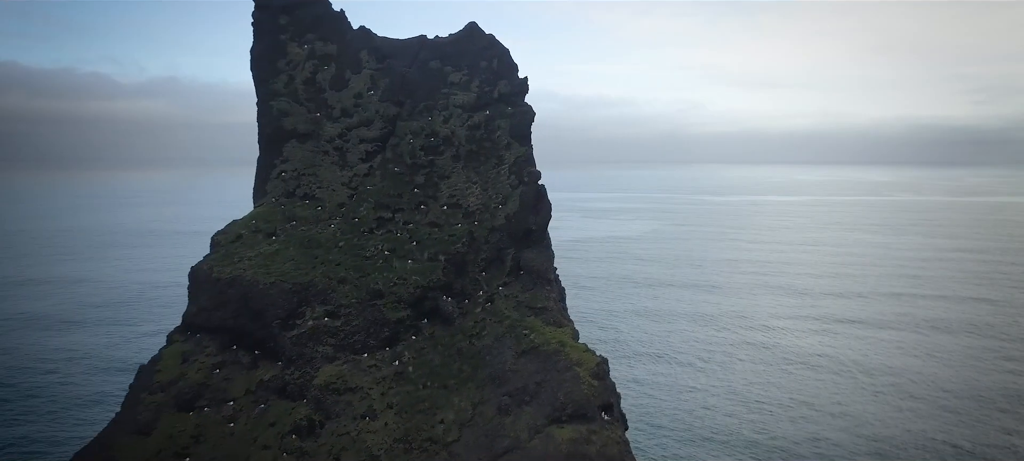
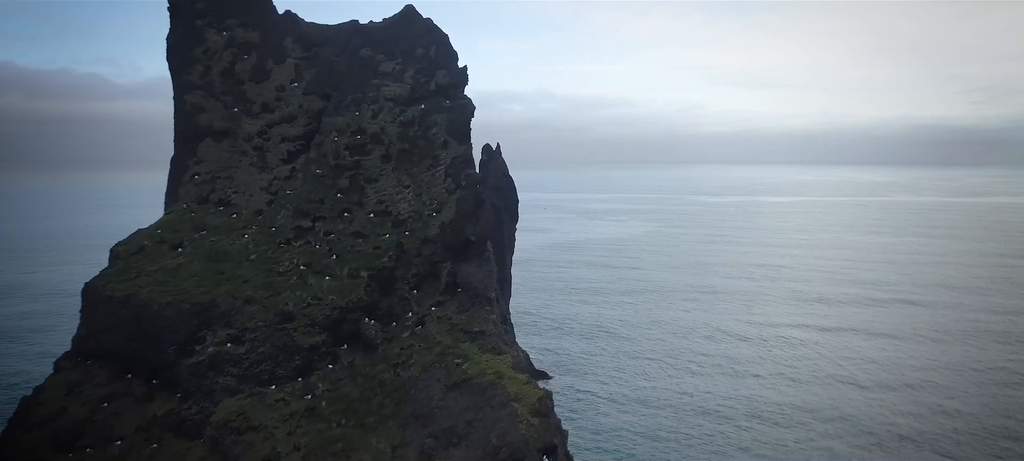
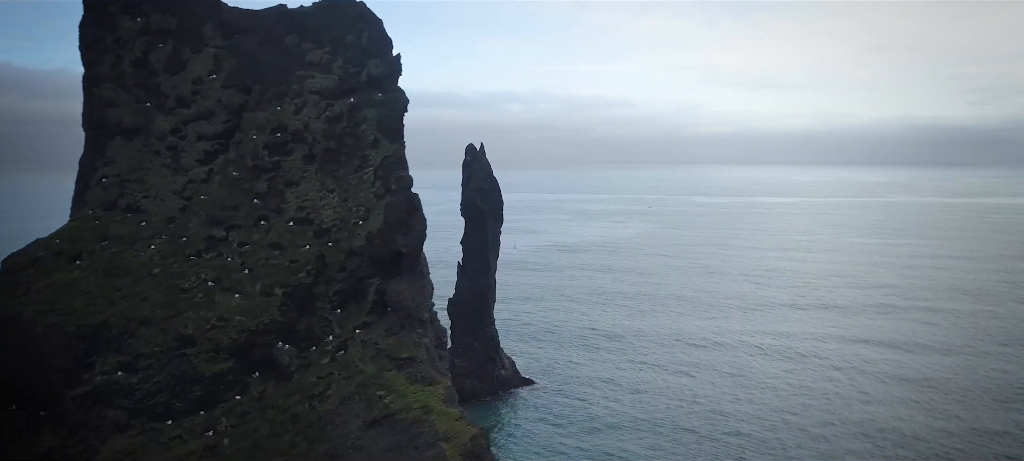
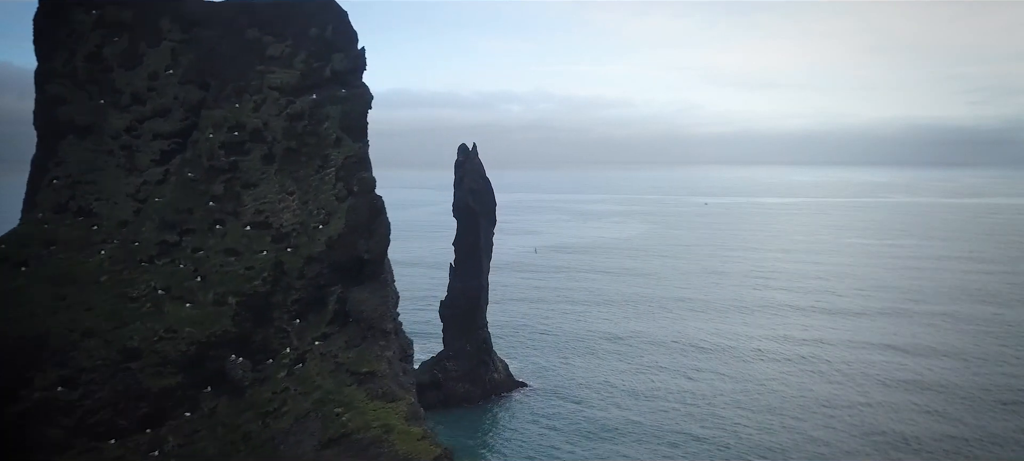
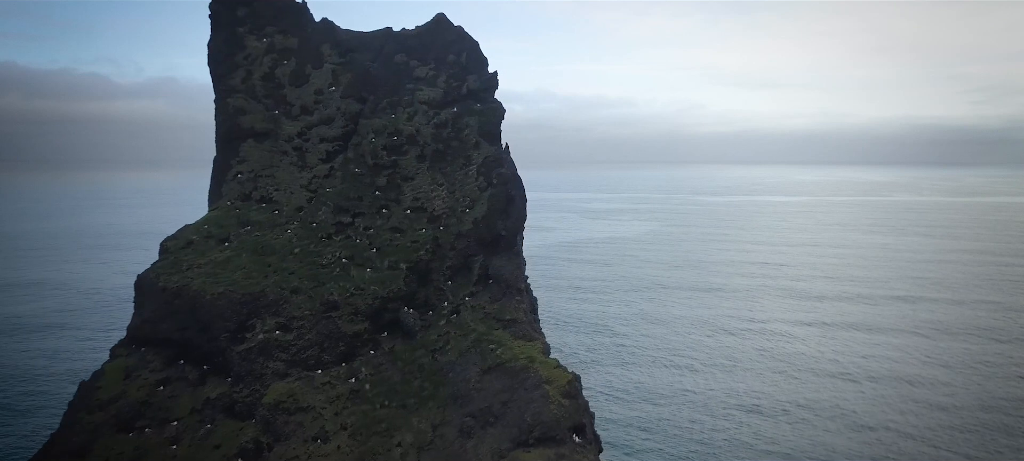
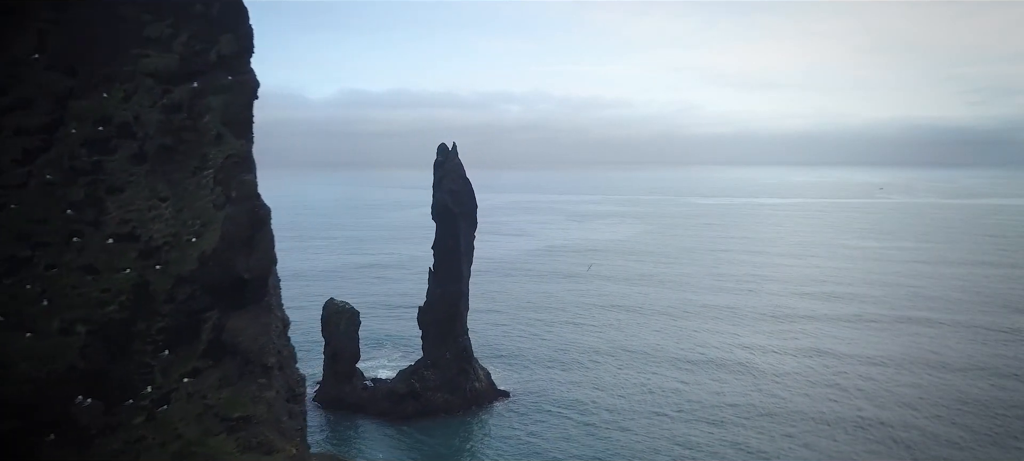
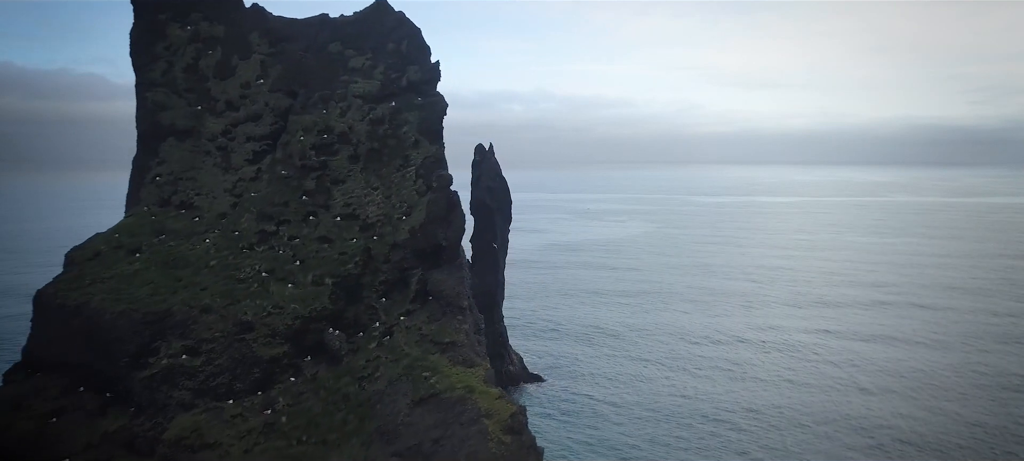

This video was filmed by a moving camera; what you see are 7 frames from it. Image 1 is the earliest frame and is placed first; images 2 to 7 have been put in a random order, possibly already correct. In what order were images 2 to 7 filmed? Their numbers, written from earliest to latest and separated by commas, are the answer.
5, 2, 7, 3, 4, 6
